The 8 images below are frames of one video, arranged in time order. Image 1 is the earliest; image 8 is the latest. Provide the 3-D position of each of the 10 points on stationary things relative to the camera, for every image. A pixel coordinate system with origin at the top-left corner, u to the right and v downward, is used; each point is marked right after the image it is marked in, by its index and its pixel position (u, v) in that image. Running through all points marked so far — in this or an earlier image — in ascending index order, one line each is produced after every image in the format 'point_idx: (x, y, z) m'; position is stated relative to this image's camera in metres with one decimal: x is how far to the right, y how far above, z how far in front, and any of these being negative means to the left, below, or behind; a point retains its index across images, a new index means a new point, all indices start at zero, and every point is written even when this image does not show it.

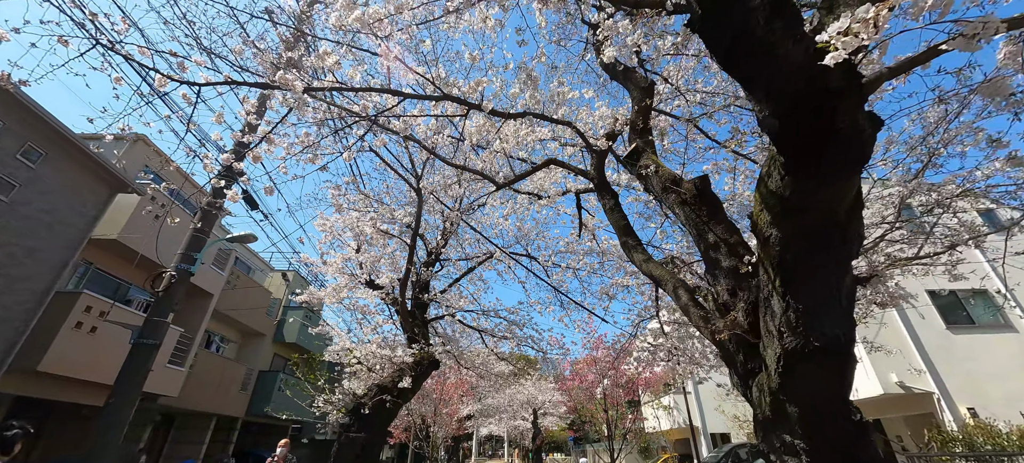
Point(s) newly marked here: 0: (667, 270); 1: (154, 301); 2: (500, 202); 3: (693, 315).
0: (+1.4, -0.4, +3.6) m
1: (-4.6, -0.9, +5.0) m
2: (-0.2, +0.5, +6.9) m
3: (+1.5, -0.7, +3.2) m
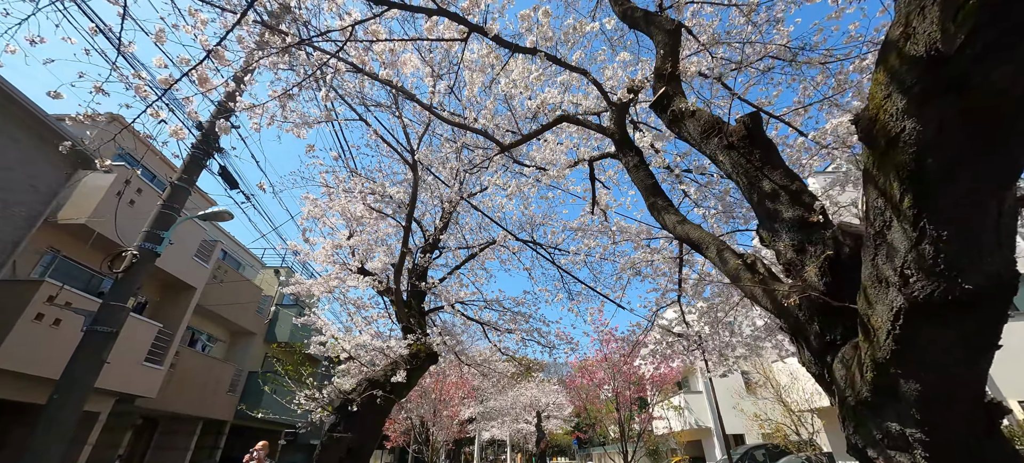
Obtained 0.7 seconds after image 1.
0: (+1.5, 0.0, +3.0) m
1: (-4.5, -0.6, +4.4) m
2: (-0.1, +0.8, +6.3) m
3: (+1.6, -0.3, +2.6) m
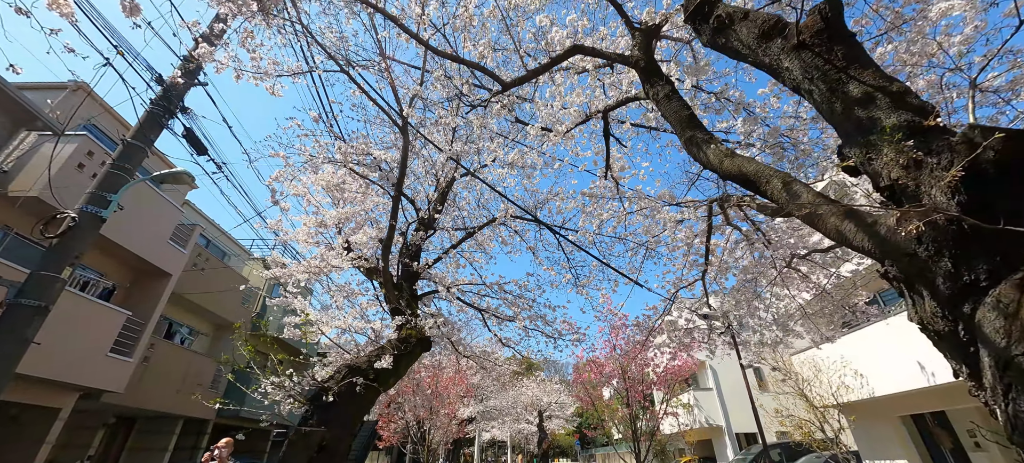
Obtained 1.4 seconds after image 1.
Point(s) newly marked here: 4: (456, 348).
0: (+1.6, +0.4, +2.4) m
1: (-4.4, -0.2, +3.7) m
2: (-0.1, +1.2, +5.7) m
3: (+1.6, +0.1, +2.0) m
4: (-1.0, -2.2, +7.3) m
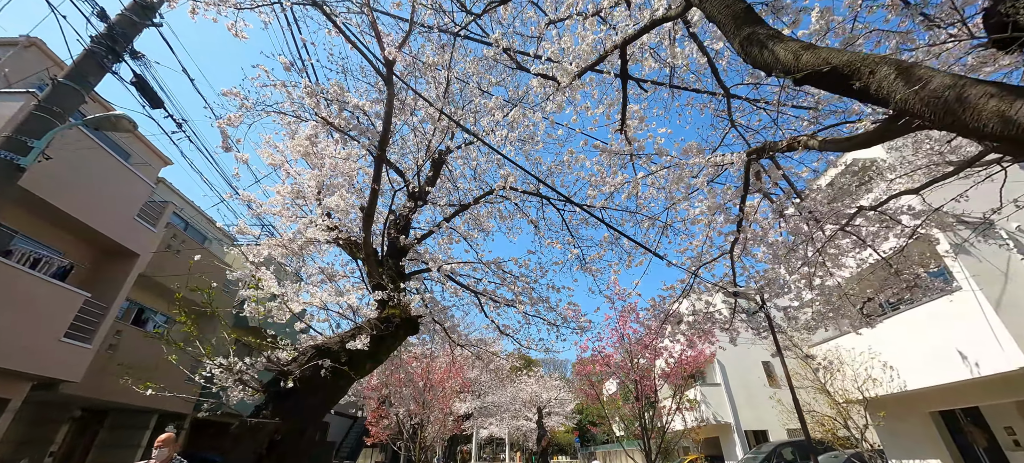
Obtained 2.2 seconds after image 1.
0: (+1.6, +0.8, +1.7) m
1: (-4.4, +0.2, +3.1) m
2: (-0.1, +1.6, +5.0) m
3: (+1.6, +0.4, +1.3) m
4: (-1.0, -1.8, +6.7) m
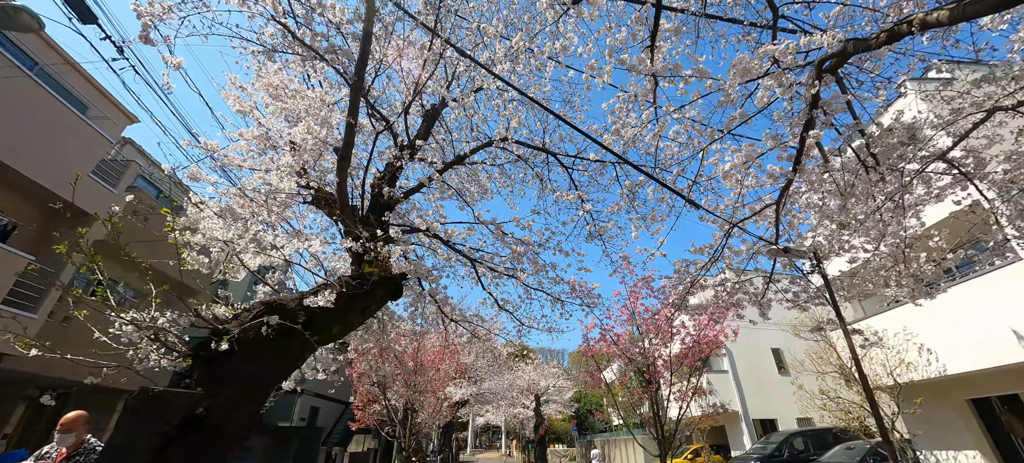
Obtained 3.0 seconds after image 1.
0: (+1.6, +1.2, +1.0) m
1: (-4.4, +0.7, +2.3) m
2: (-0.1, +2.2, +4.3) m
3: (+1.7, +0.9, +0.6) m
4: (-1.0, -1.2, +6.0) m
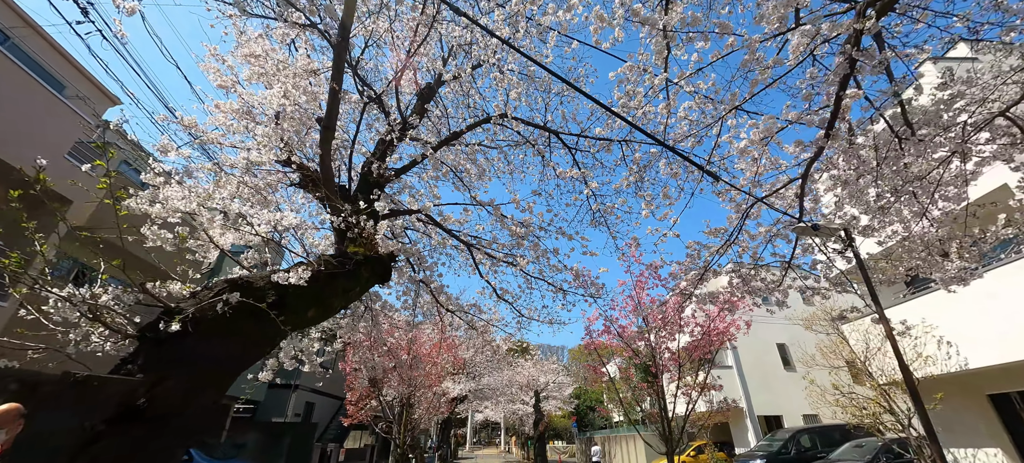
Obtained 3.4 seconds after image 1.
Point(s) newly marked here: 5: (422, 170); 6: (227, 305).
0: (+1.6, +1.4, +0.7) m
1: (-4.4, +0.9, +2.0) m
2: (-0.1, +2.4, +3.9) m
3: (+1.7, +1.0, +0.3) m
4: (-1.0, -1.0, +5.7) m
5: (-1.0, +0.7, +4.5) m
6: (-1.6, -0.4, +2.2) m
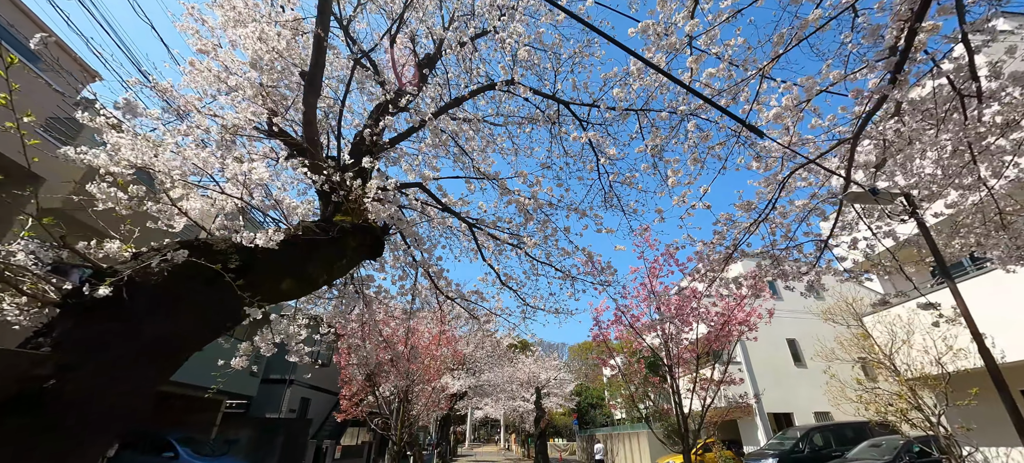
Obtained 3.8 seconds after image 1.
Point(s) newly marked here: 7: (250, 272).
0: (+1.7, +1.6, +0.2) m
1: (-4.3, +1.2, +1.5) m
2: (0.0, +2.6, +3.5) m
3: (+1.7, +1.3, -0.2) m
4: (-1.0, -0.8, +5.2) m
5: (-1.0, +1.0, +4.1) m
6: (-1.6, -0.2, +1.8) m
7: (-1.4, -0.2, +2.0) m
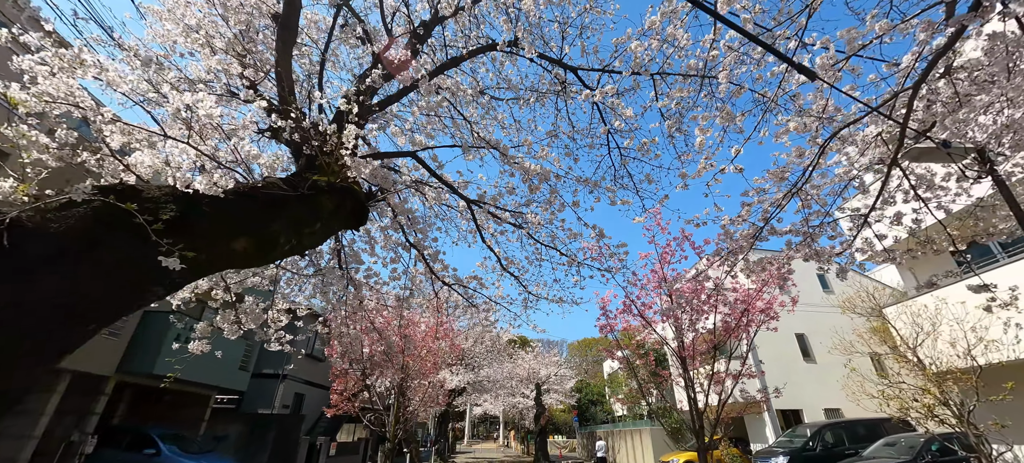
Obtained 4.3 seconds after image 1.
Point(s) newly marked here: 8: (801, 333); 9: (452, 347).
0: (+1.7, +1.8, -0.2) m
1: (-4.3, +1.4, +1.1) m
2: (0.0, +2.8, +3.1) m
3: (+1.8, +1.5, -0.6) m
4: (-0.9, -0.5, +4.8) m
5: (-0.9, +1.2, +3.7) m
6: (-1.5, +0.1, +1.4) m
7: (-1.3, 0.0, +1.6) m
8: (+8.7, -3.0, +11.8) m
9: (-1.6, -3.0, +10.4) m
